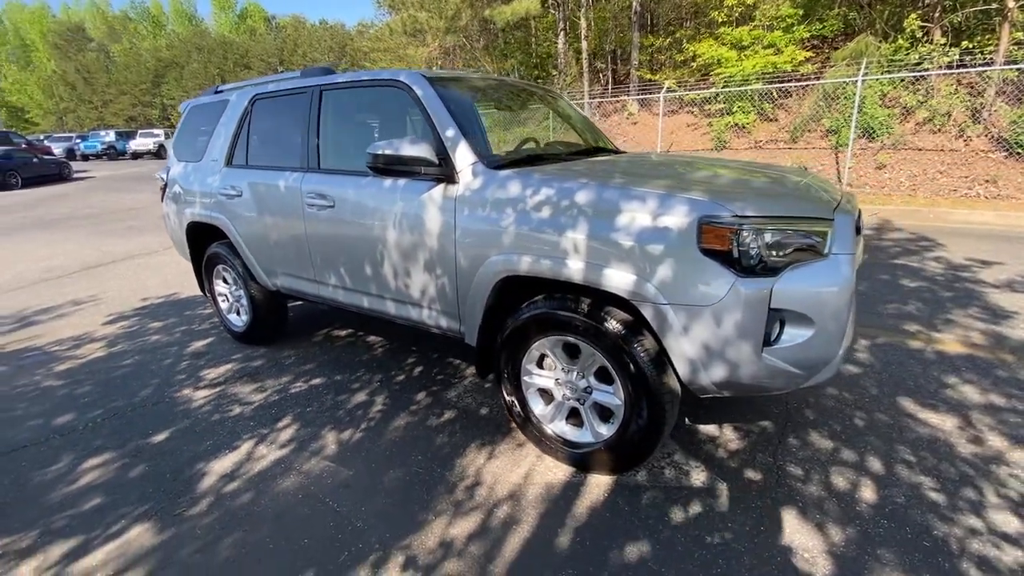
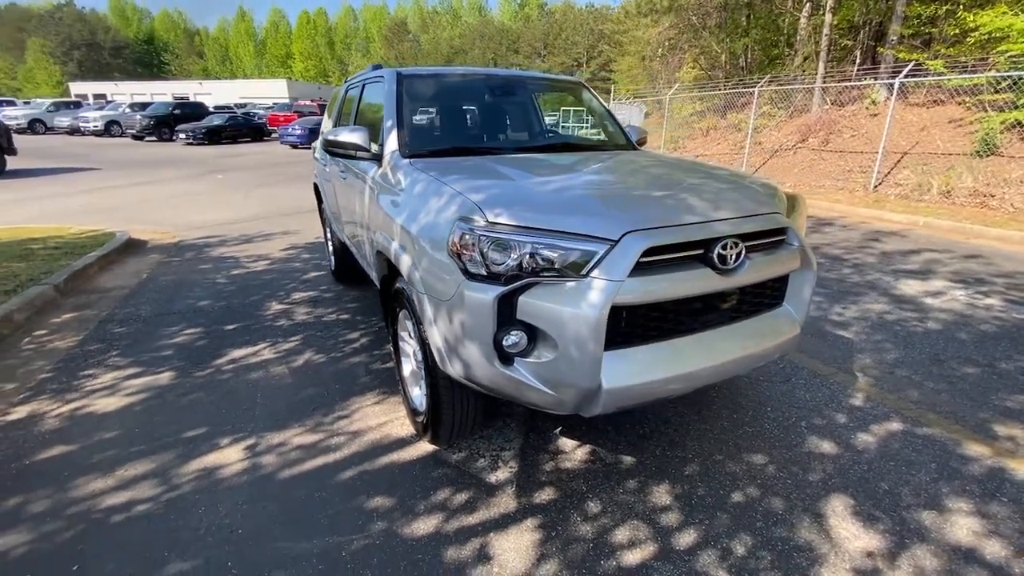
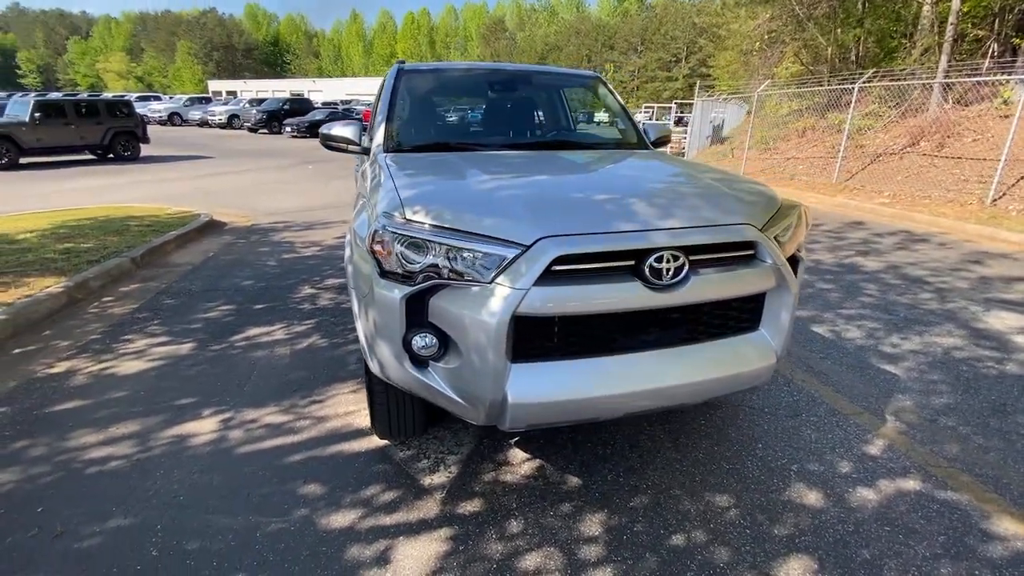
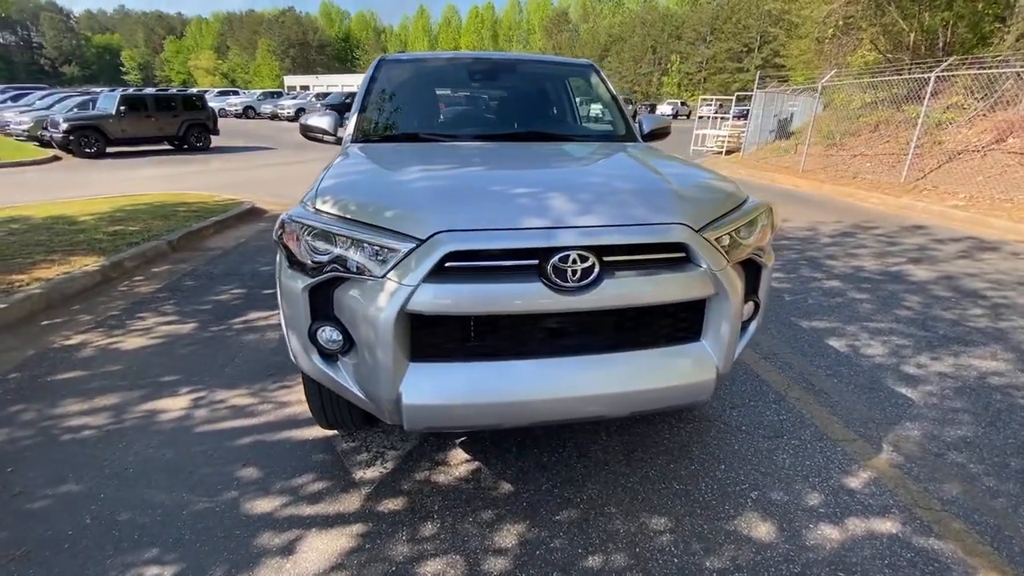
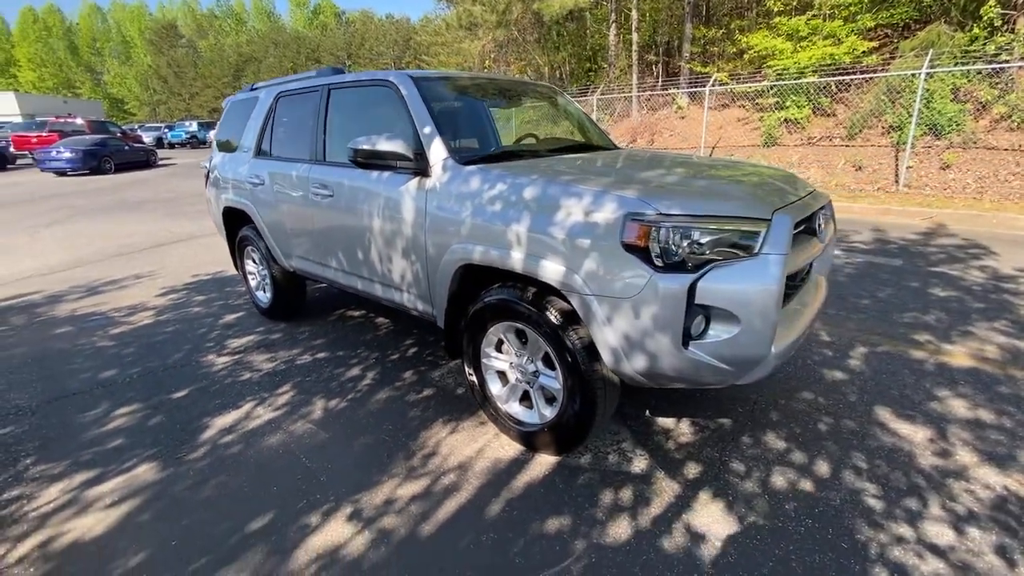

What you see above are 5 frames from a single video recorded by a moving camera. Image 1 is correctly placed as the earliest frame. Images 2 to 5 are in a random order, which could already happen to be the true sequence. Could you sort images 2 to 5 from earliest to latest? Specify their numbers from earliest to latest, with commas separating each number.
5, 2, 3, 4
